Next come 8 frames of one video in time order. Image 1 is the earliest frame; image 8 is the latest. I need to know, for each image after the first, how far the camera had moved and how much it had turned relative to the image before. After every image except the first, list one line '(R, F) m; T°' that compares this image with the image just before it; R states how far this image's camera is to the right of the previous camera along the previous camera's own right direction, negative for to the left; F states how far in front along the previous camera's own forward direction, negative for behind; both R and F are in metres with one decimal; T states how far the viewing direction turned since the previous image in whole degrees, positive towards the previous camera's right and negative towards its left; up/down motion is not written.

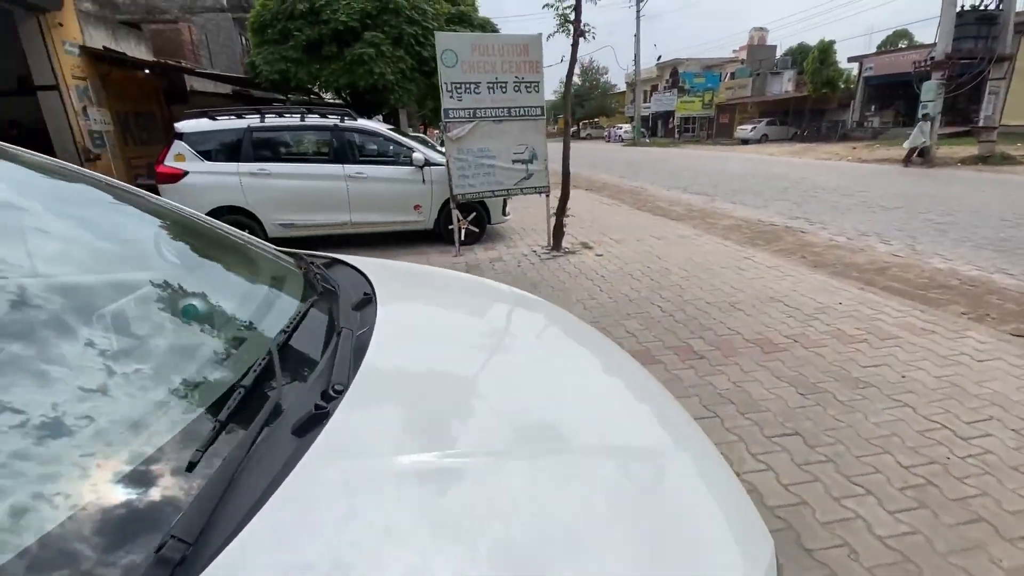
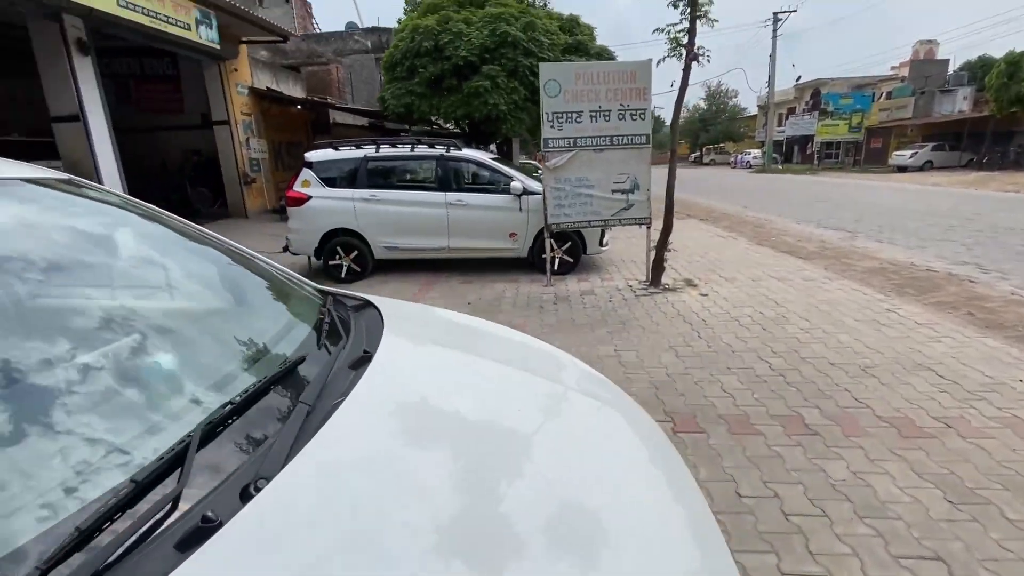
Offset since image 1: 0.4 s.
(+0.2, +0.2) m; -13°
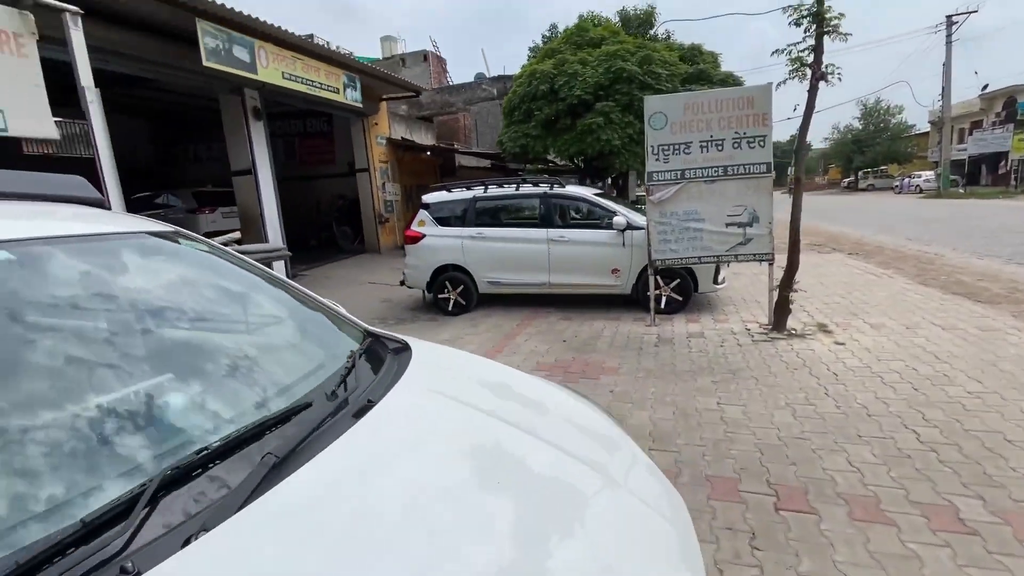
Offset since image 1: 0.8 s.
(+0.3, +0.1) m; -14°
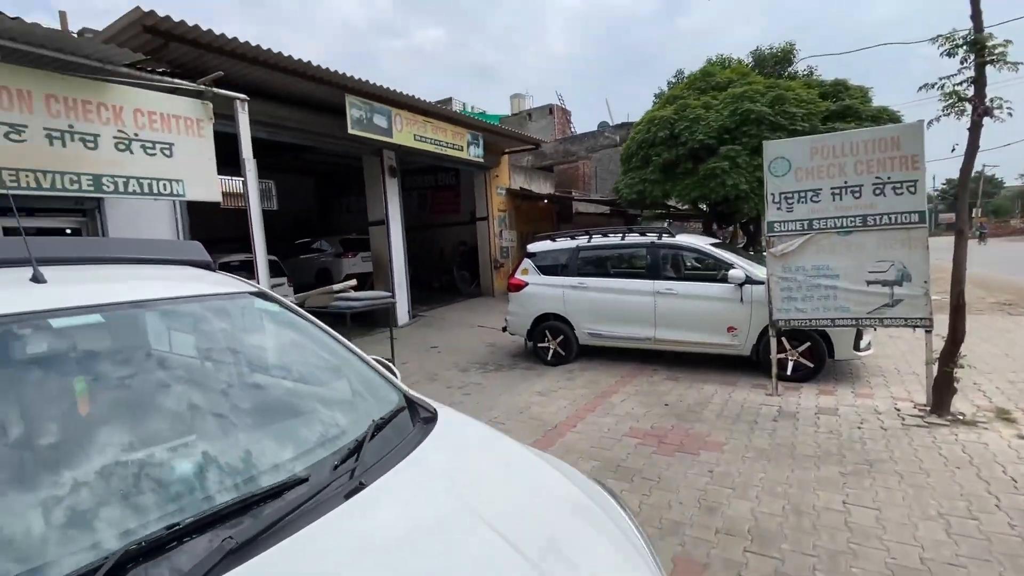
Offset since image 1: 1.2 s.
(+0.3, +0.1) m; -15°
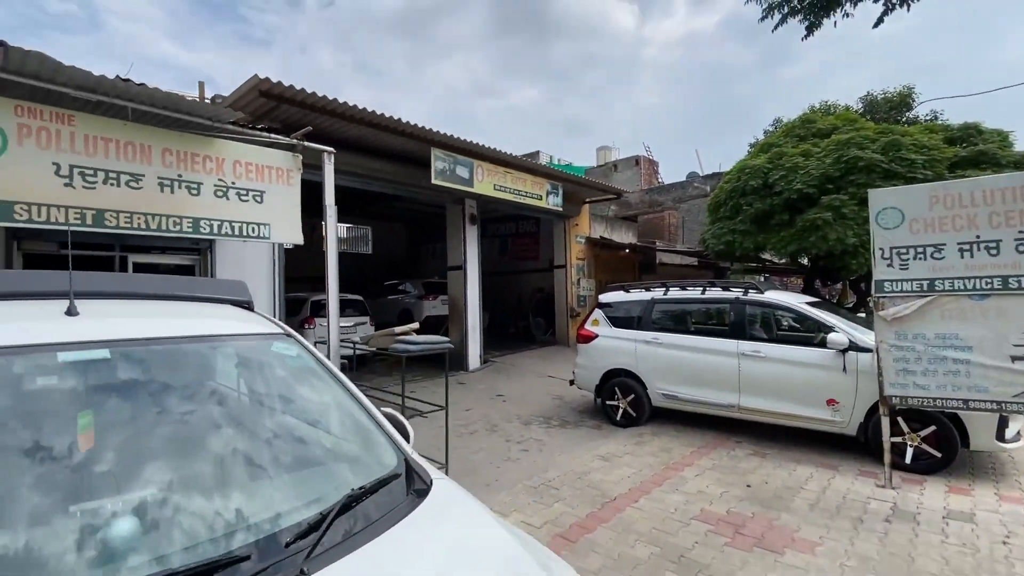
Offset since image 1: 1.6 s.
(+0.2, +0.2) m; -10°
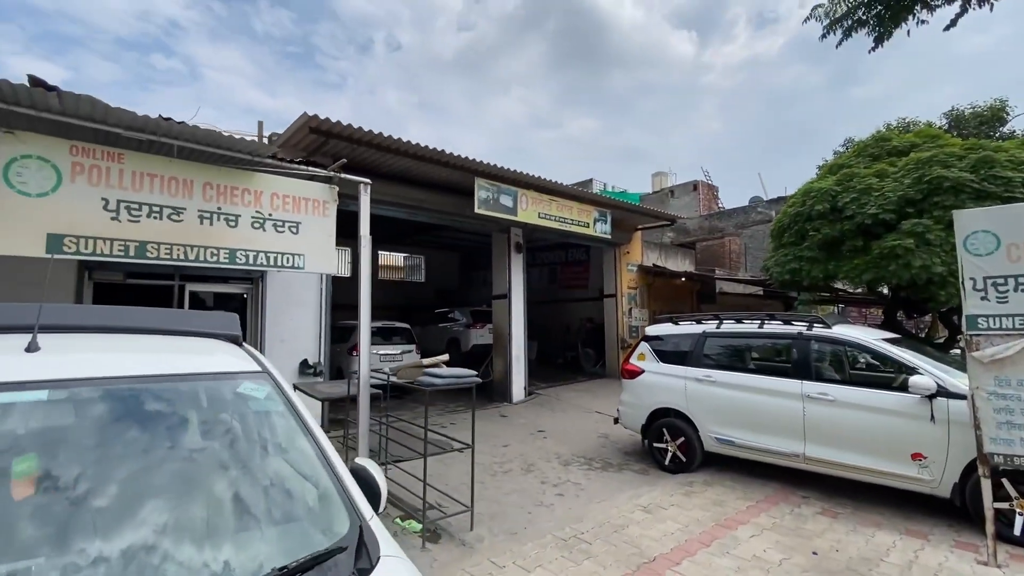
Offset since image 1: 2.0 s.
(+0.2, +0.2) m; -7°
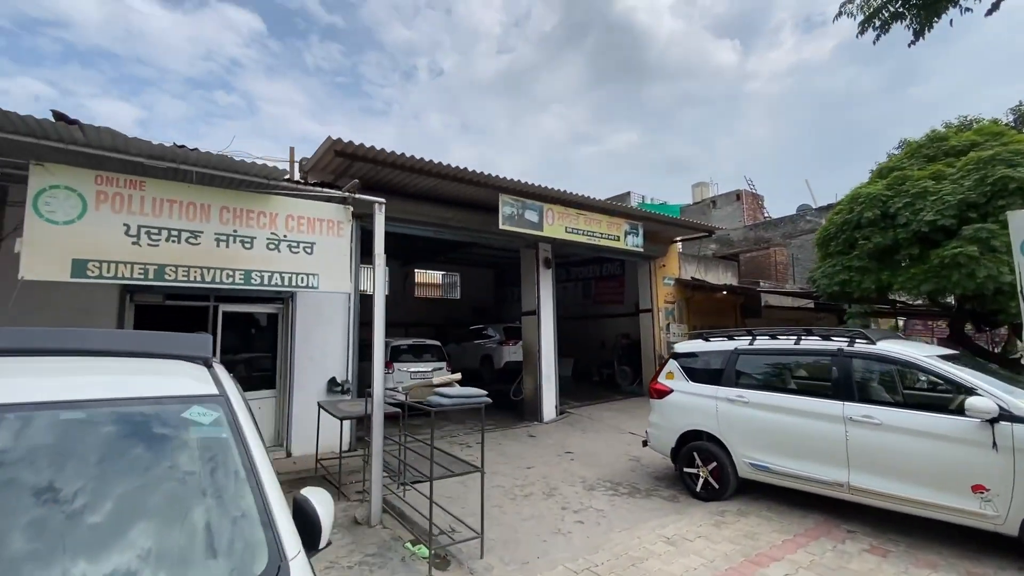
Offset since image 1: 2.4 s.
(+0.3, +0.1) m; -5°
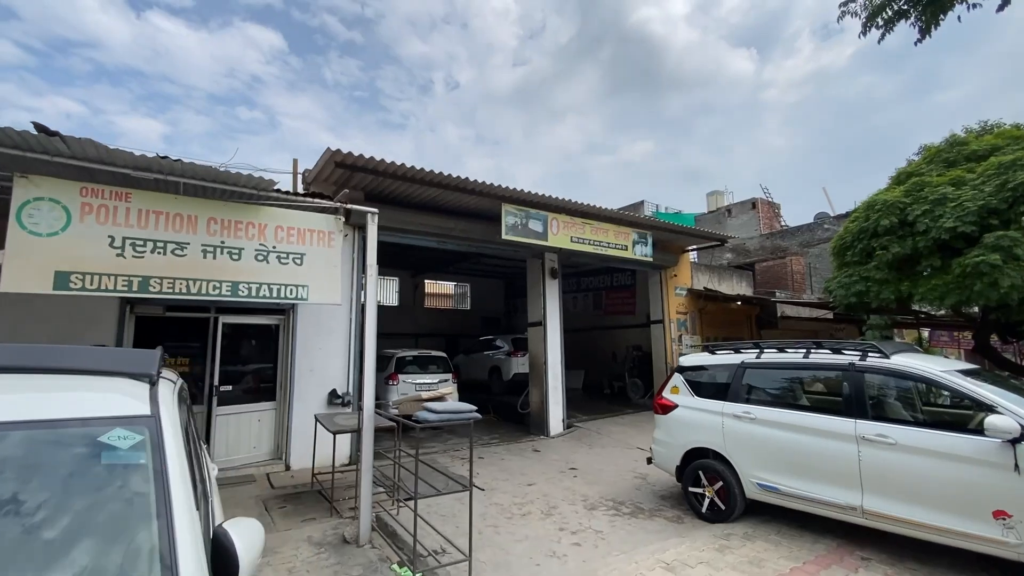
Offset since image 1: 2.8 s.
(+0.2, +0.2) m; -2°
